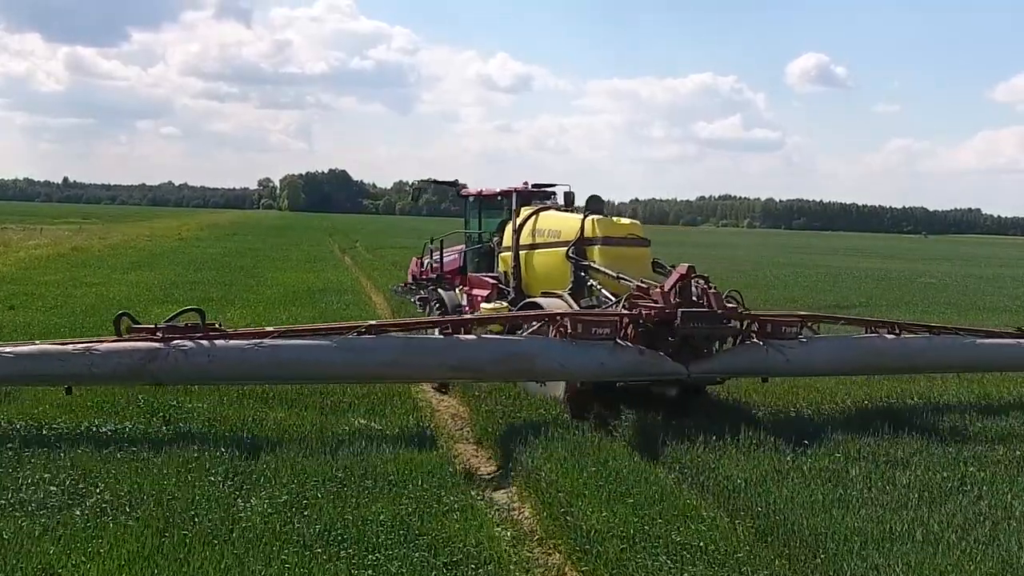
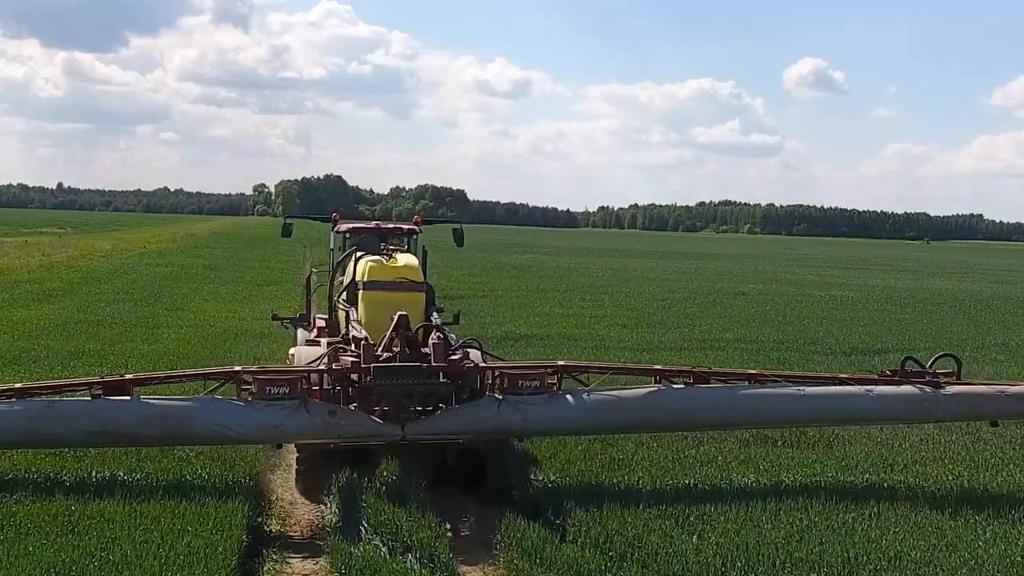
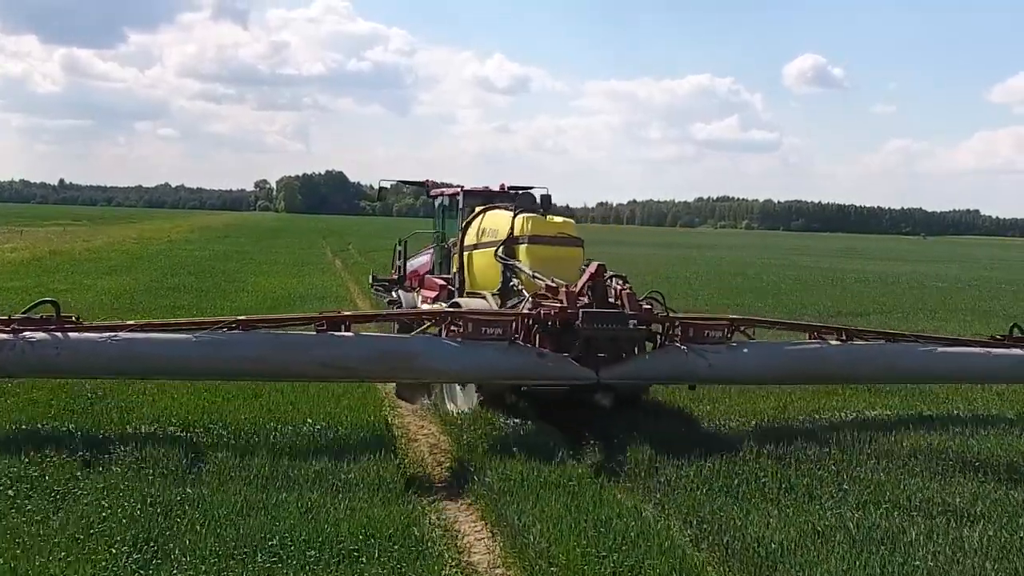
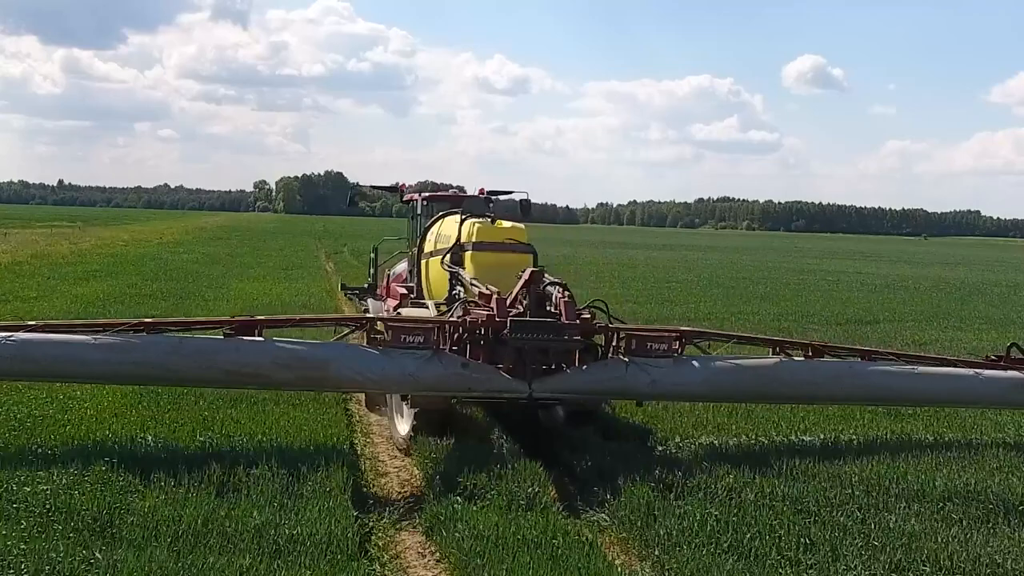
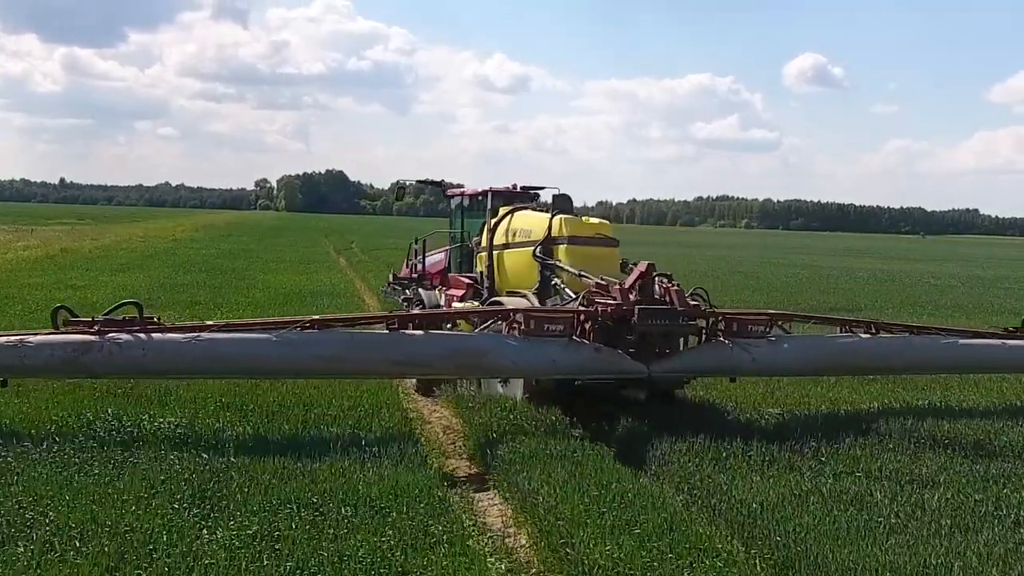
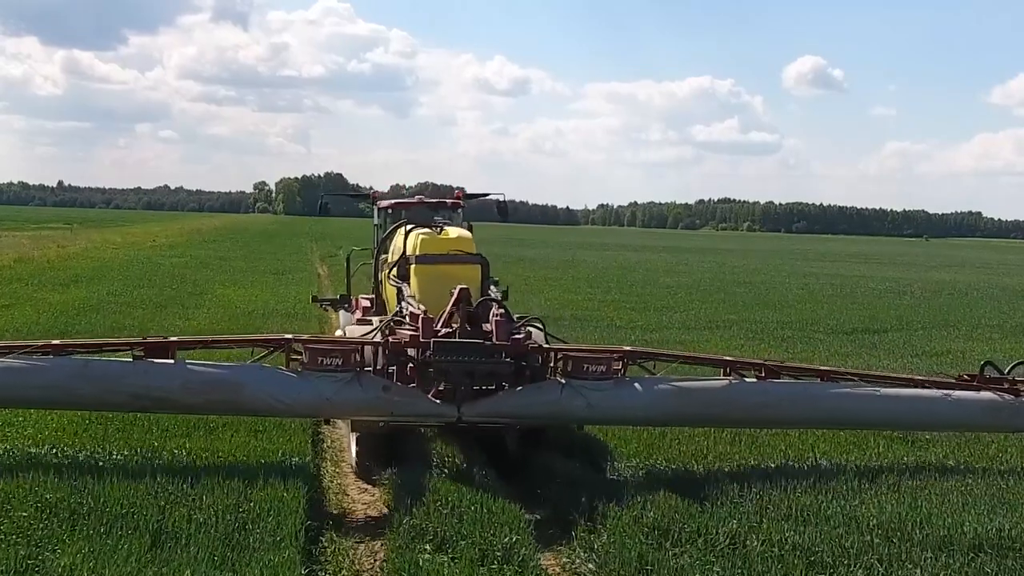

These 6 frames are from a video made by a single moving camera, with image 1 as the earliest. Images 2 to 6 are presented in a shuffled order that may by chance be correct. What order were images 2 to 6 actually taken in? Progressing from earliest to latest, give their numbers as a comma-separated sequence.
5, 3, 4, 6, 2
